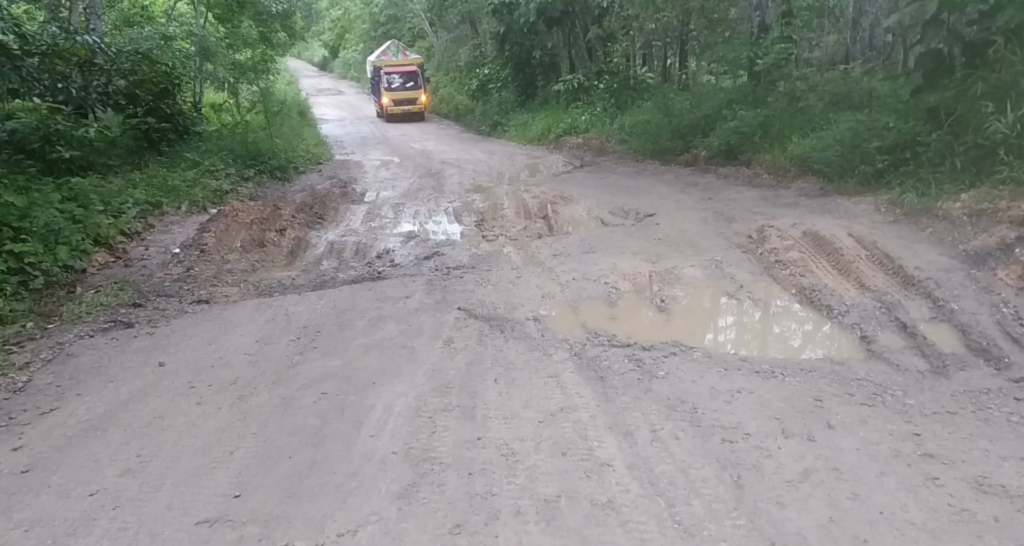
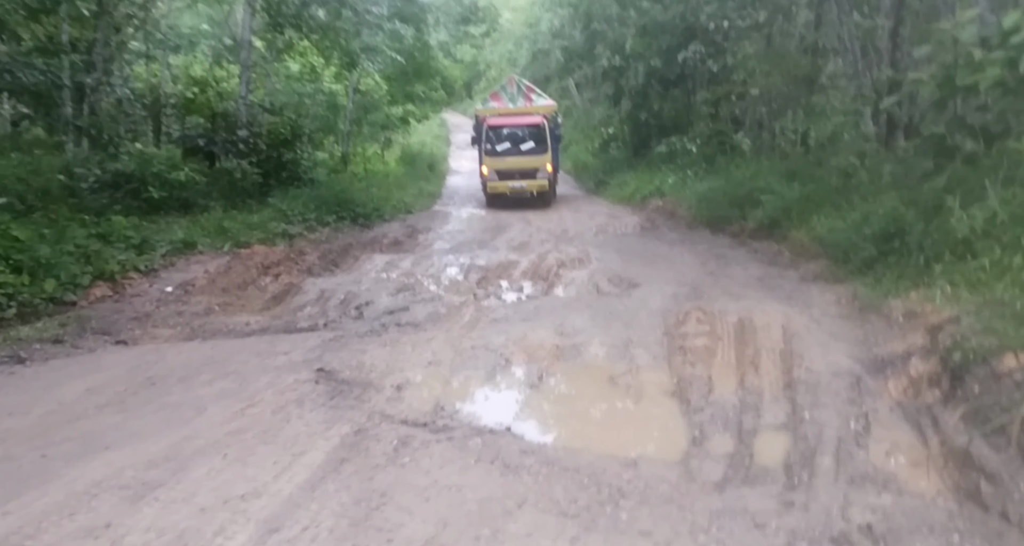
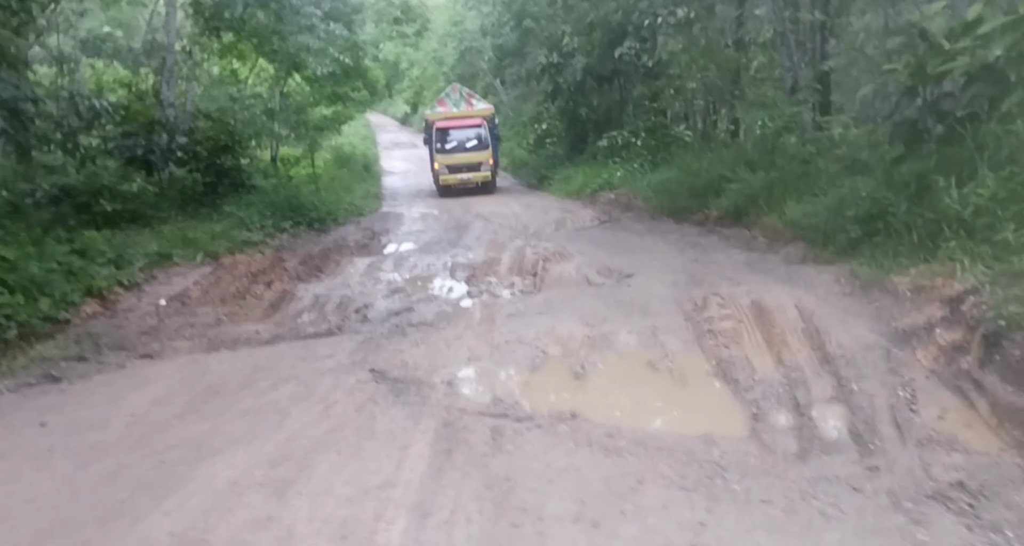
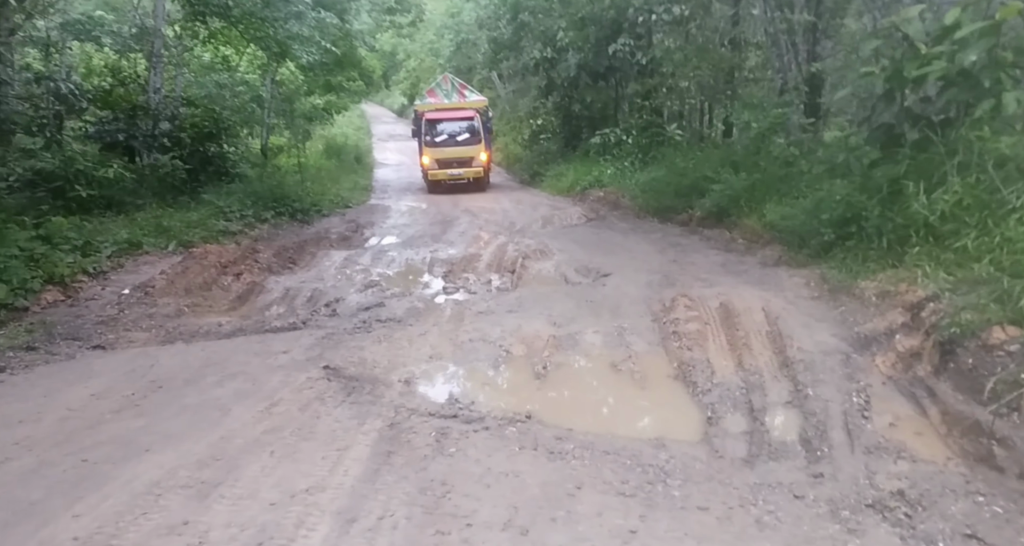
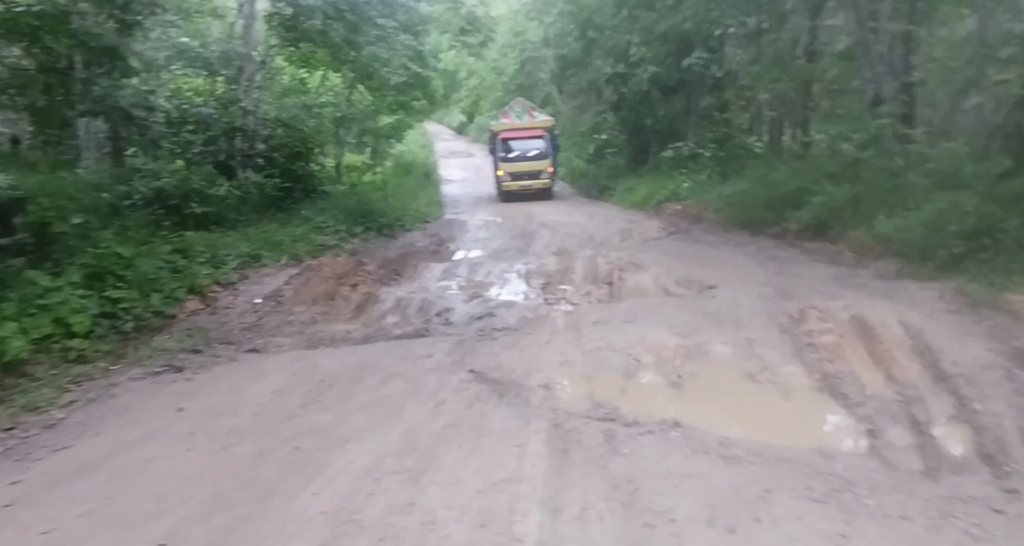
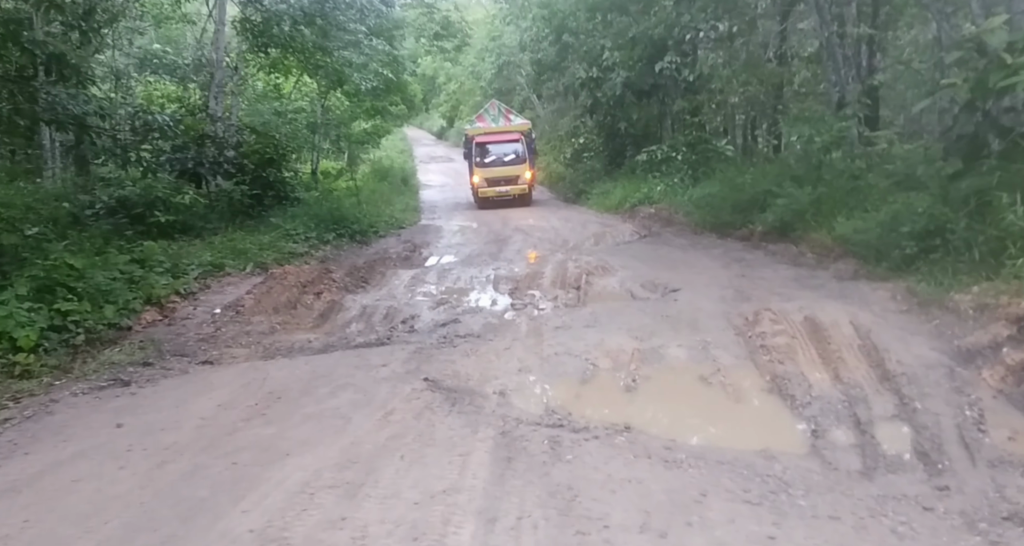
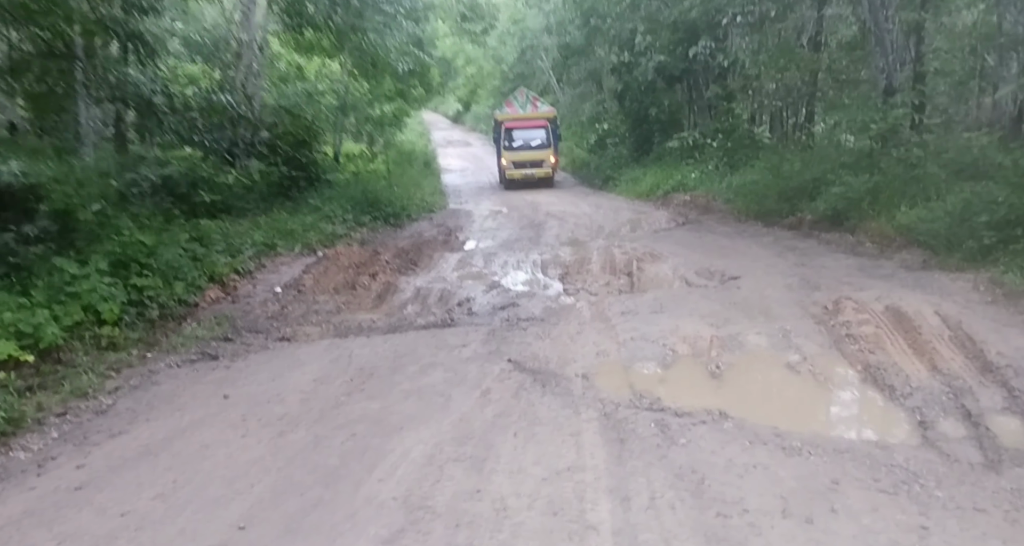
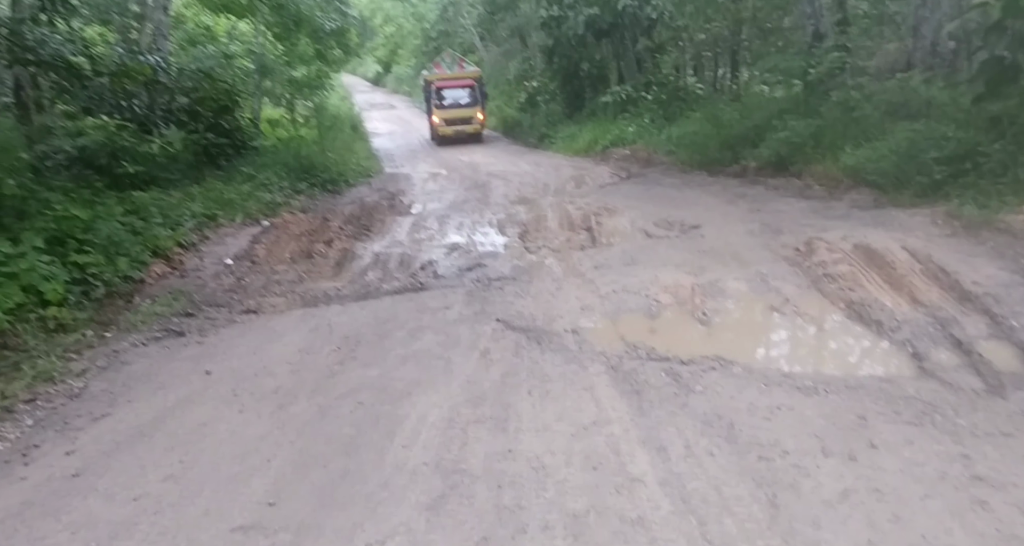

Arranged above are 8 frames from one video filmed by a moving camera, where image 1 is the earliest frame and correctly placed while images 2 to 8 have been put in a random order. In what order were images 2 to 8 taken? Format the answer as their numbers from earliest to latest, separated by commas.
8, 7, 5, 6, 3, 4, 2
